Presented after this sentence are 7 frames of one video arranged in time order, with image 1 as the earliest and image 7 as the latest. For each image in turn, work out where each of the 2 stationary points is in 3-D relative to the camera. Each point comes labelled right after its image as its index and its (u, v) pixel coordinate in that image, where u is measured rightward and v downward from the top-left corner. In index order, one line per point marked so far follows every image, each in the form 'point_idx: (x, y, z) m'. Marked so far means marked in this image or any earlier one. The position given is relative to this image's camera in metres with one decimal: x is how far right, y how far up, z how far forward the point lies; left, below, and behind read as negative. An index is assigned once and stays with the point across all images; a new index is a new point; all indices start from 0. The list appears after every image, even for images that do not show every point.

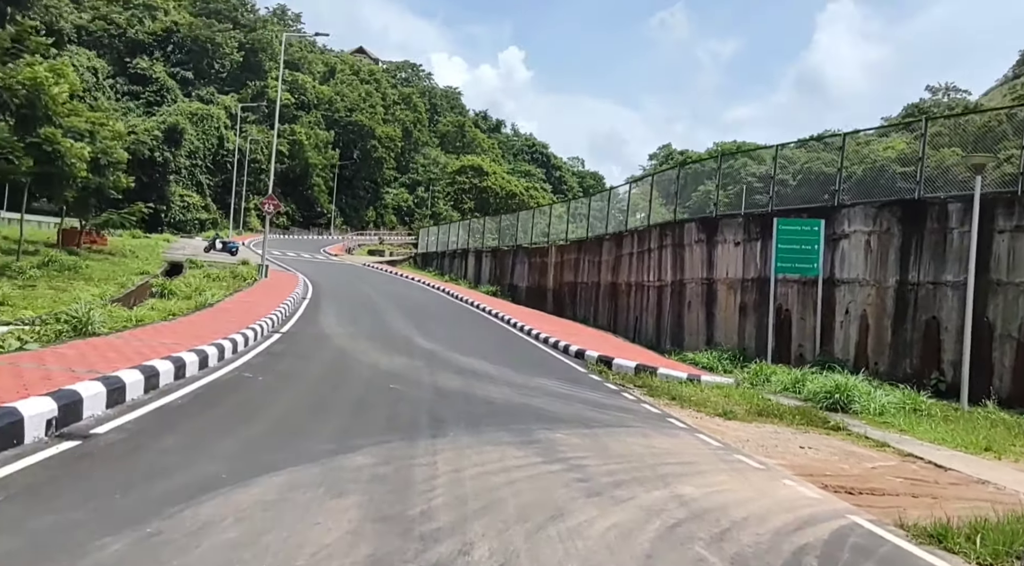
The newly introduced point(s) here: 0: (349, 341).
0: (-2.6, -0.9, +13.6) m
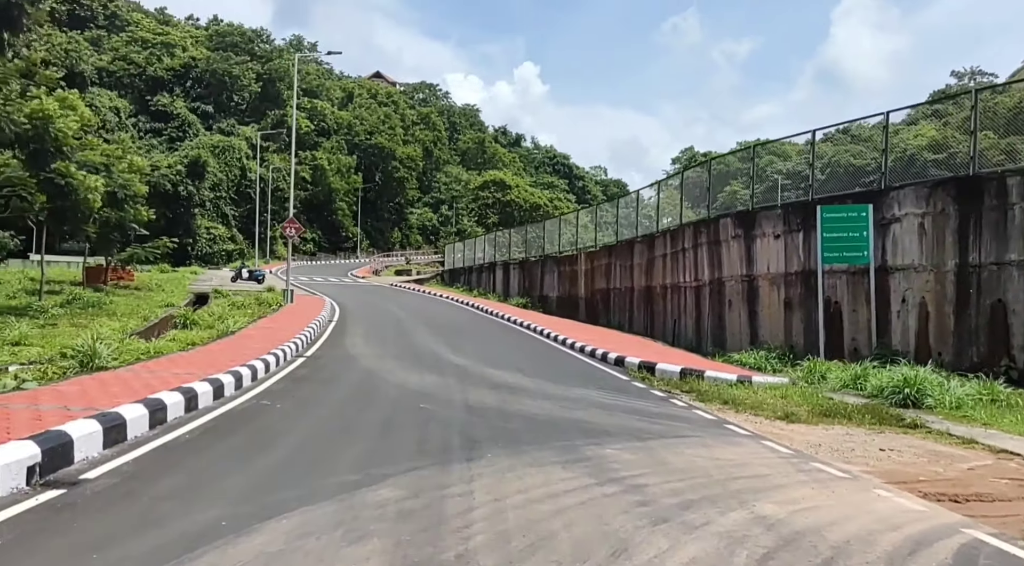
0: (-2.1, -1.2, +12.9) m
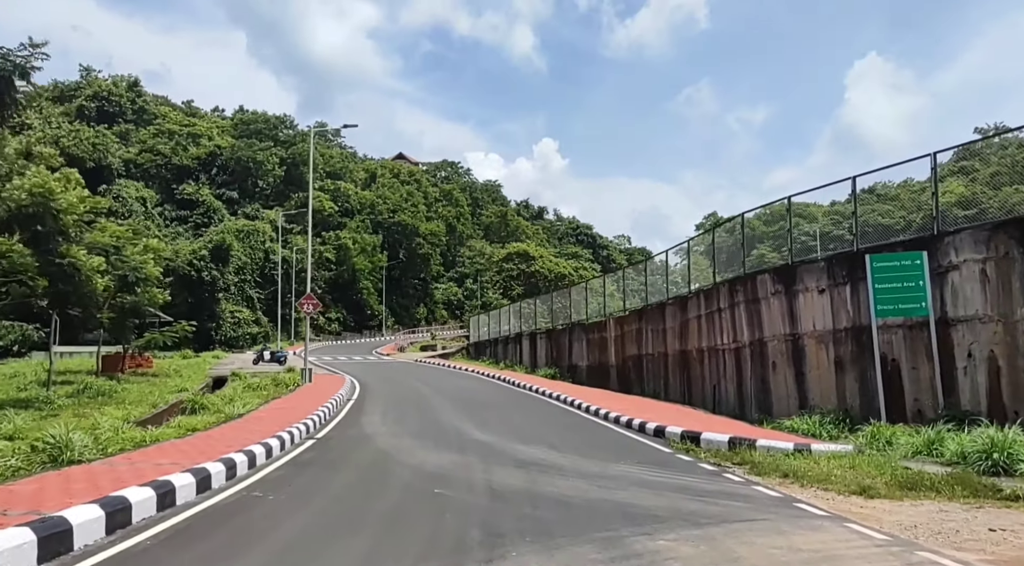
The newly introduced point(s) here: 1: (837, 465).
0: (-1.7, -2.2, +11.8) m
1: (+3.8, -2.1, +10.0) m
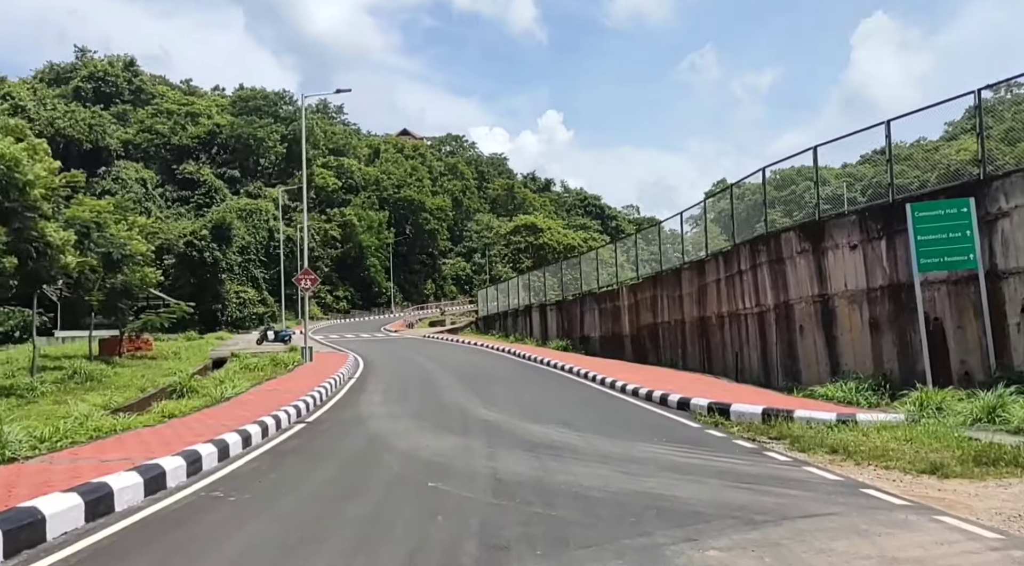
0: (-1.5, -1.7, +10.6) m
1: (+3.9, -1.6, +8.8) m
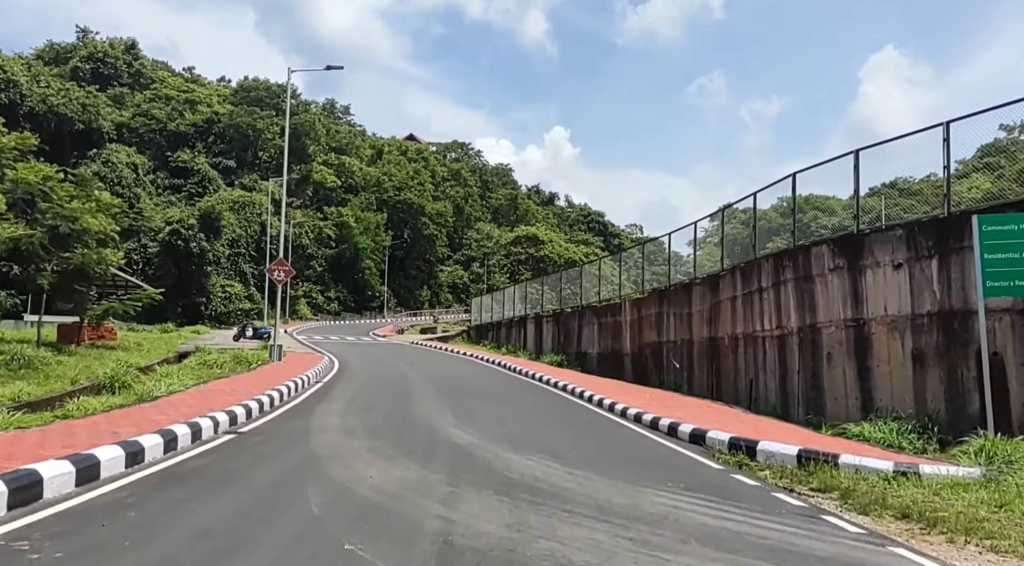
0: (-1.8, -1.6, +8.6) m
1: (+3.6, -1.7, +6.8) m
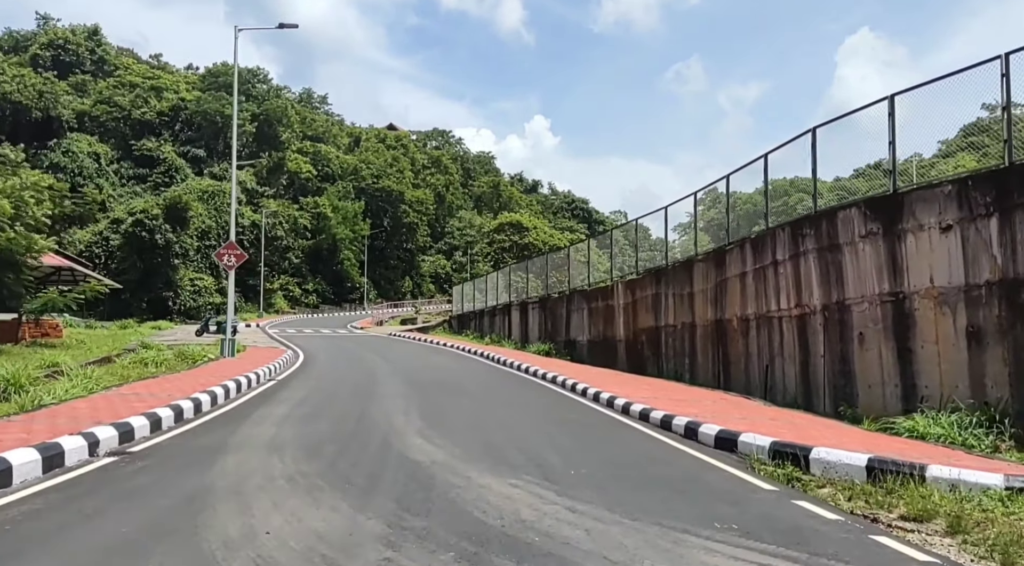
0: (-1.9, -1.3, +6.4) m
1: (+3.5, -1.4, +4.7) m
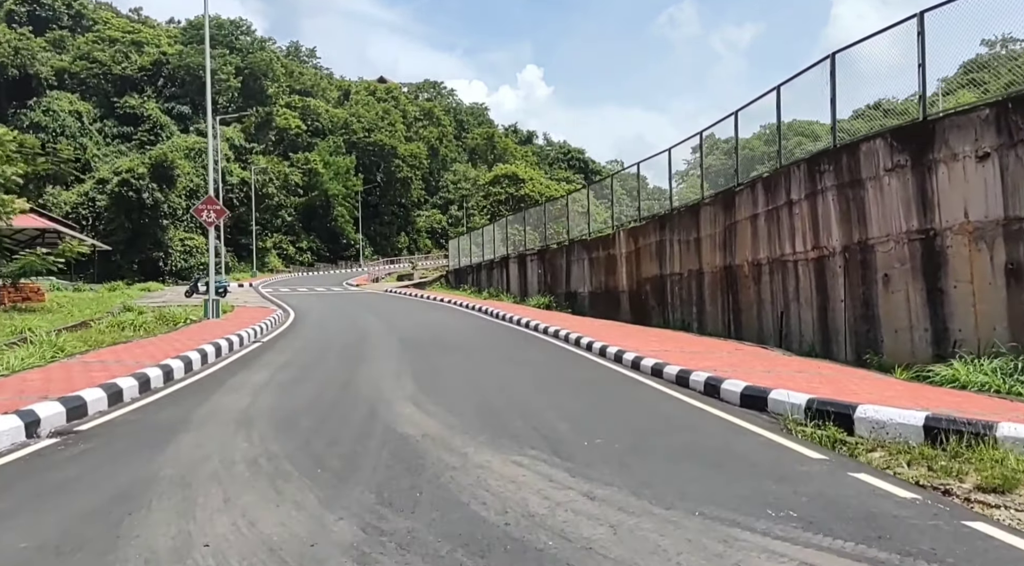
0: (-1.9, -1.0, +5.5) m
1: (+3.5, -1.0, +3.8) m
